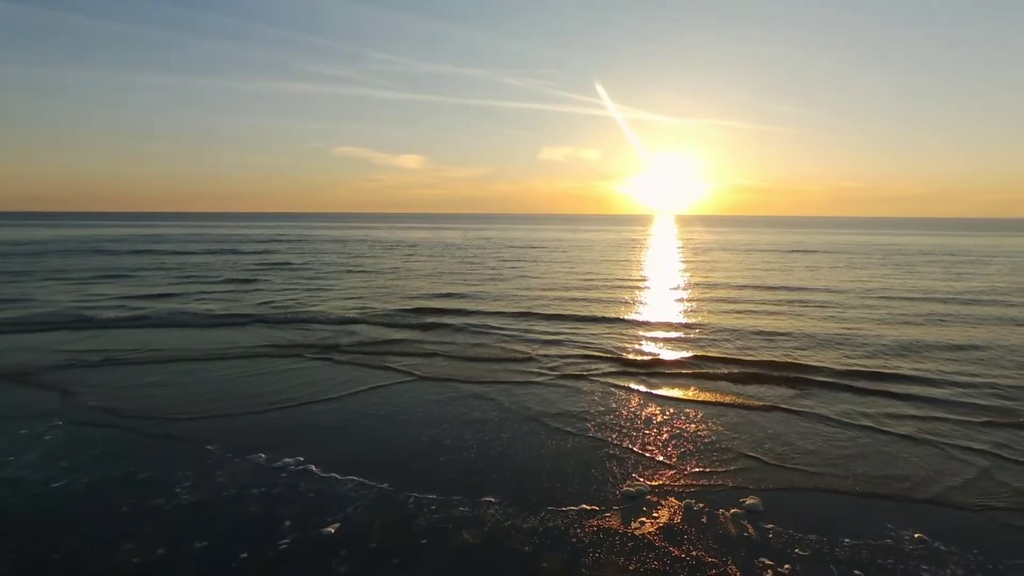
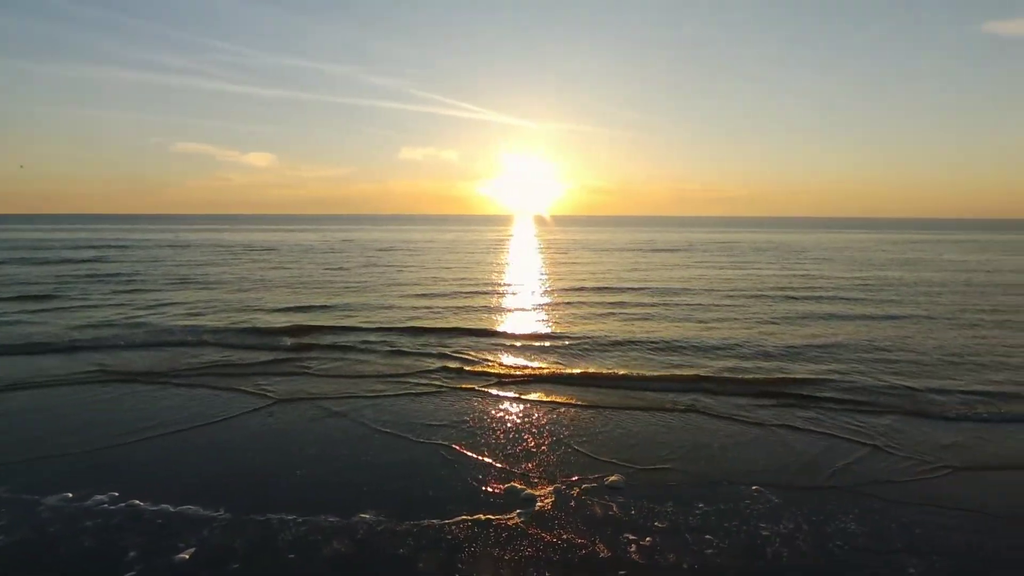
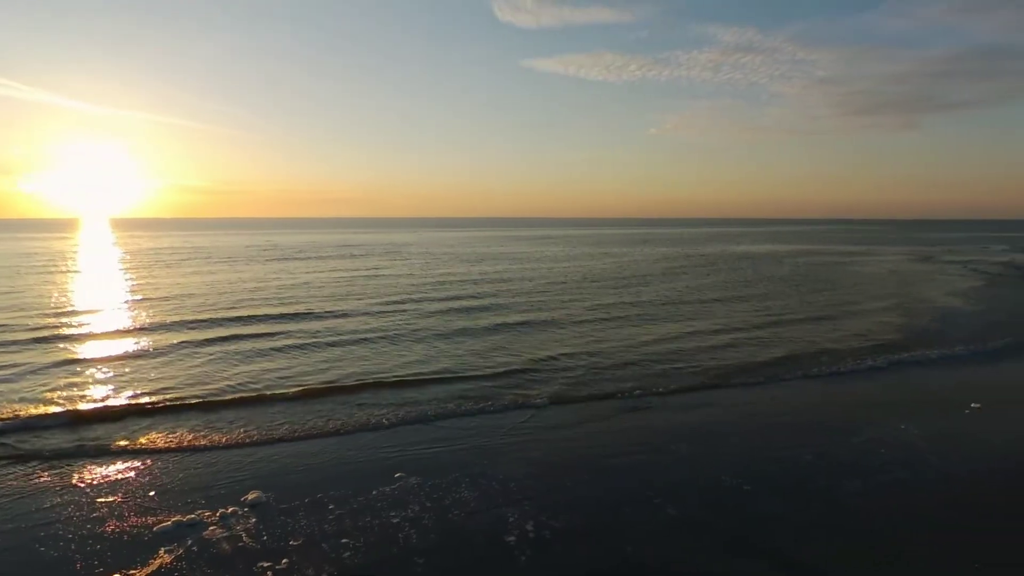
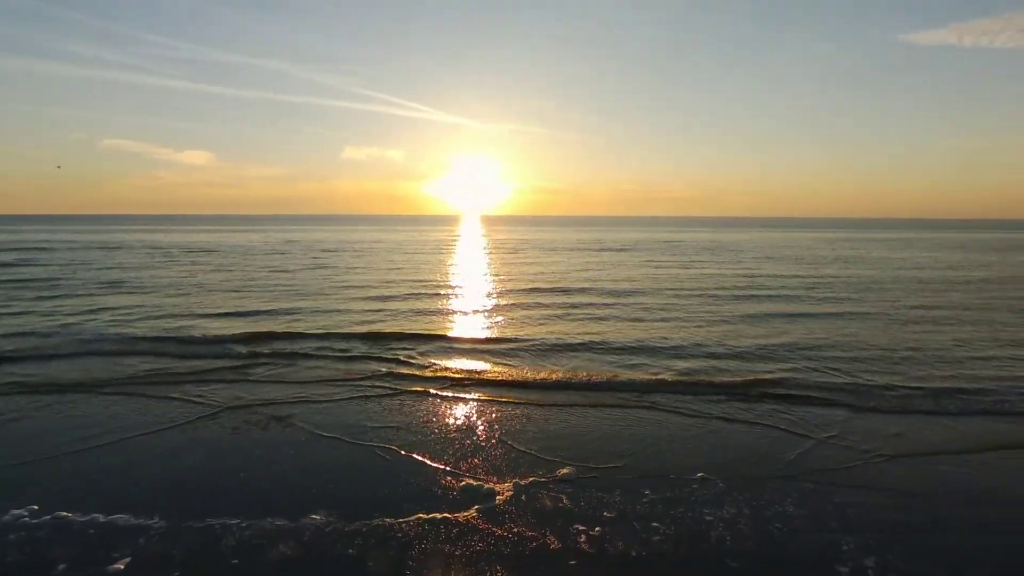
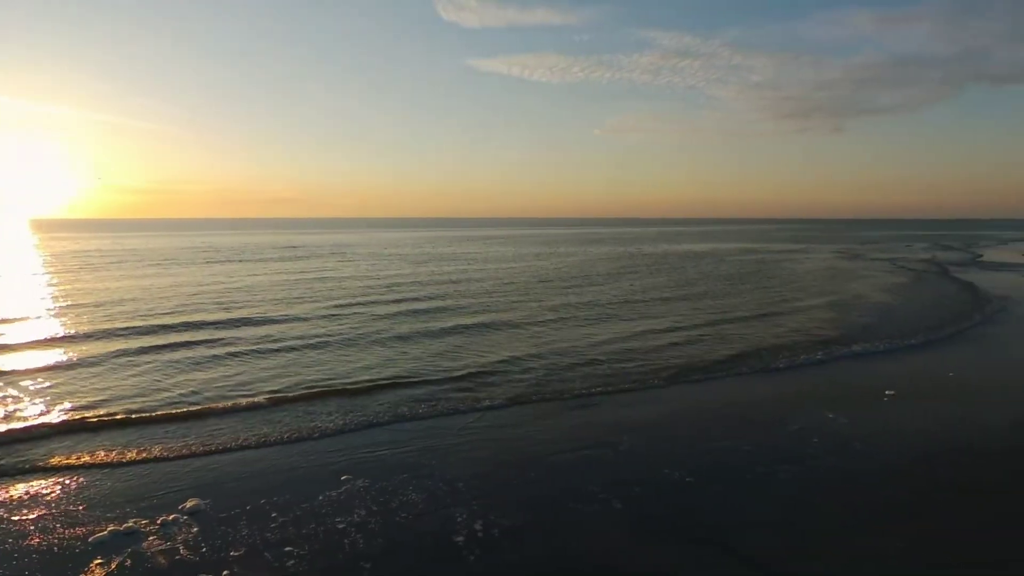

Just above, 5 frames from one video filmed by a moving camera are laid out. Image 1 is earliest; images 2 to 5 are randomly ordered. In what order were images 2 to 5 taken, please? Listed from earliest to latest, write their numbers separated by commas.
2, 4, 3, 5
